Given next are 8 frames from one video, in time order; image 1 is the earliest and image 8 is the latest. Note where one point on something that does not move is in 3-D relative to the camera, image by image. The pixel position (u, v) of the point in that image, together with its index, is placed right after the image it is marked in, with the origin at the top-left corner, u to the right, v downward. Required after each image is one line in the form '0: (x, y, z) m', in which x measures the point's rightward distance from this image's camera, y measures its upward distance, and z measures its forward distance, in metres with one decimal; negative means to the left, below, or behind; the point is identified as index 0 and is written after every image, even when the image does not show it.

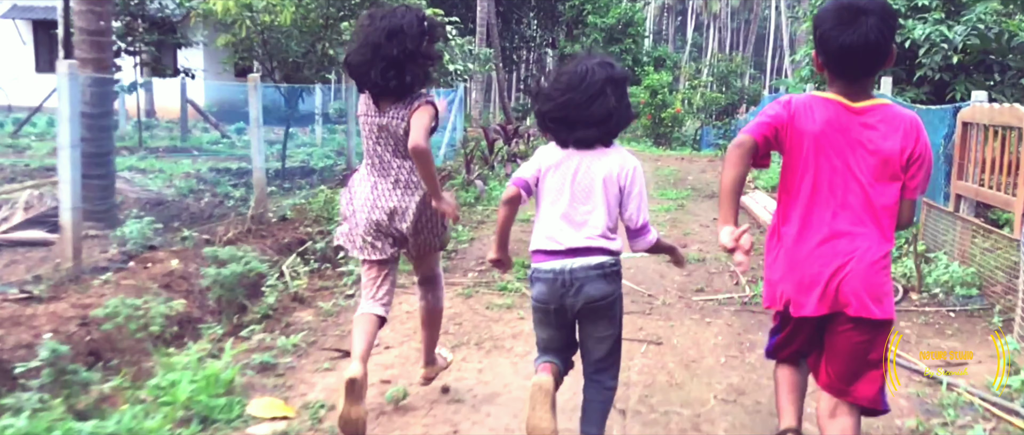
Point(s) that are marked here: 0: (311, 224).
0: (-1.8, -0.1, +8.2) m
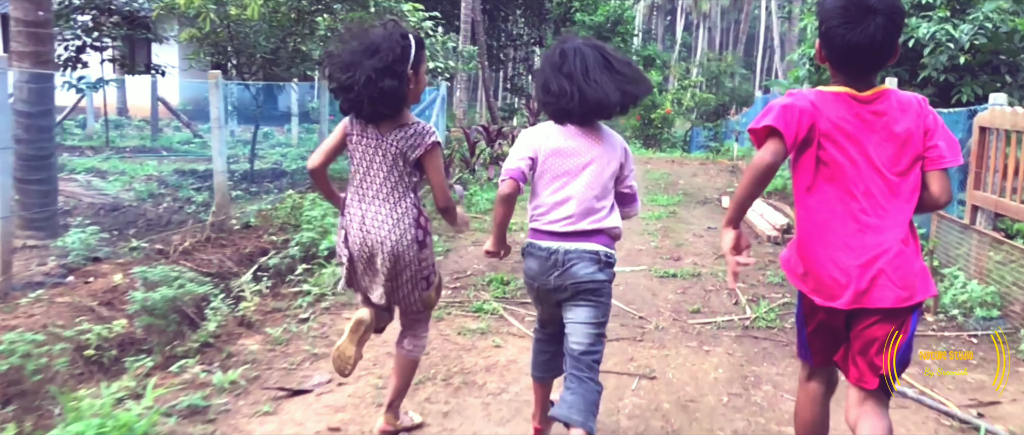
0: (-2.0, -0.1, +7.6) m
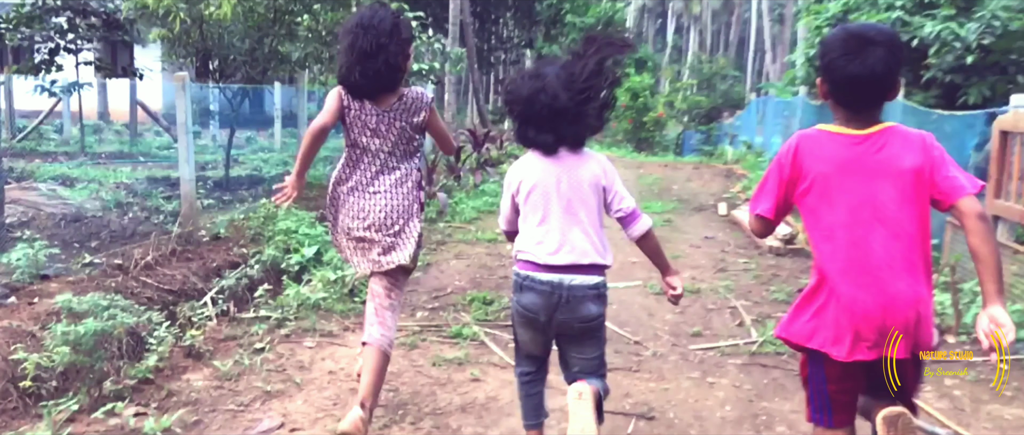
0: (-2.1, -0.2, +7.2) m
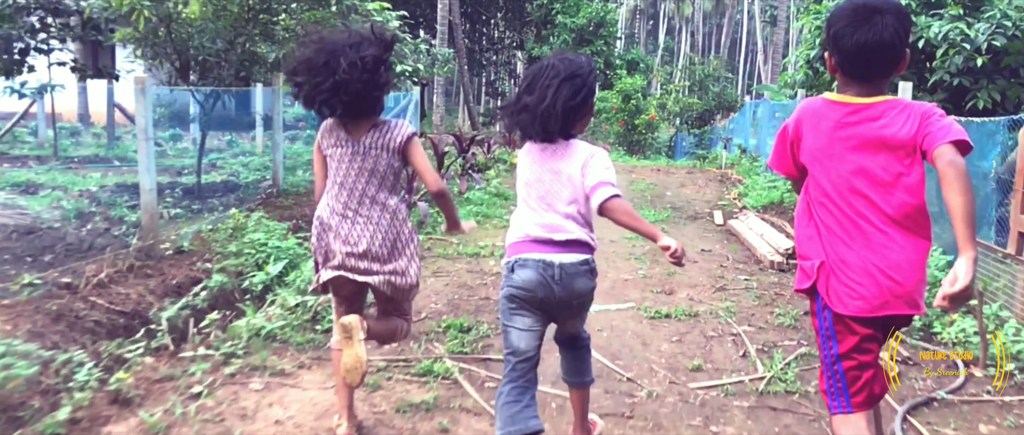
0: (-2.2, -0.3, +6.7) m
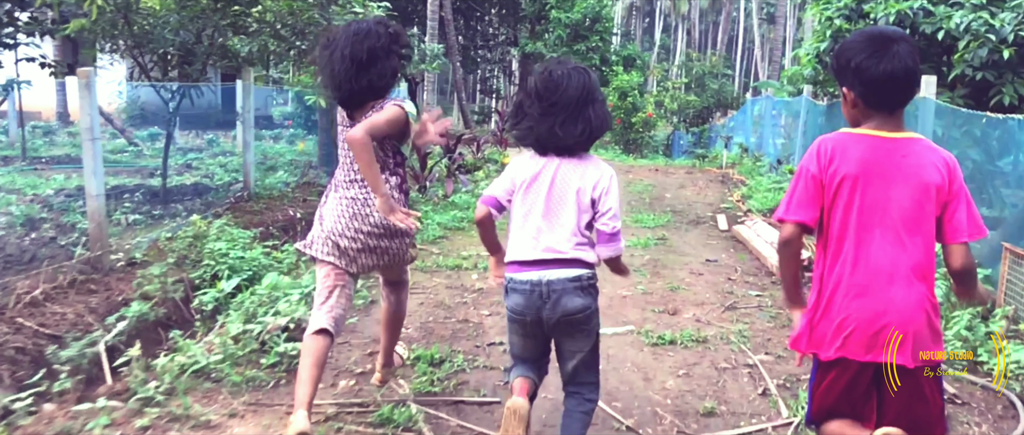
0: (-2.3, -0.4, +6.1) m
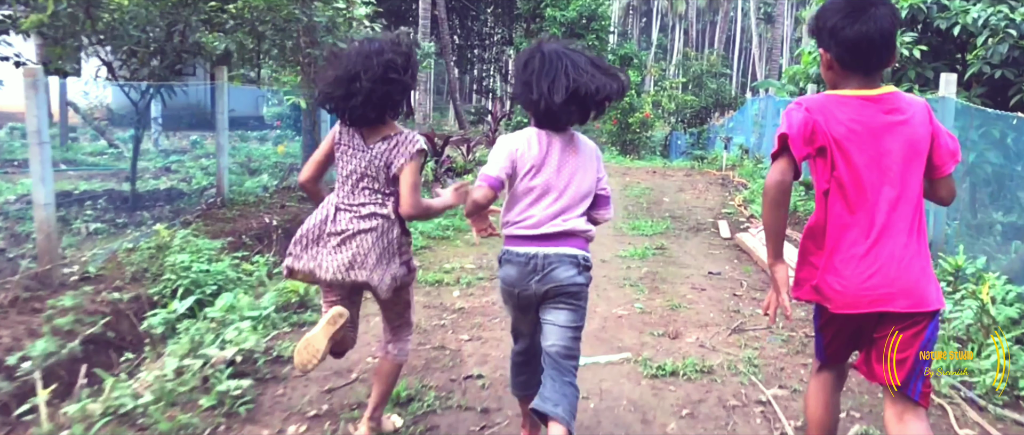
0: (-2.4, -0.4, +5.6) m
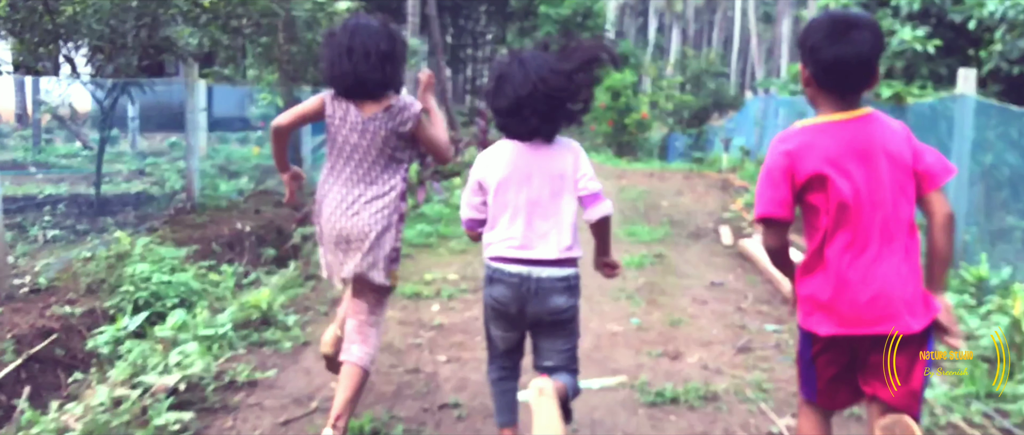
0: (-2.5, -0.5, +5.2) m
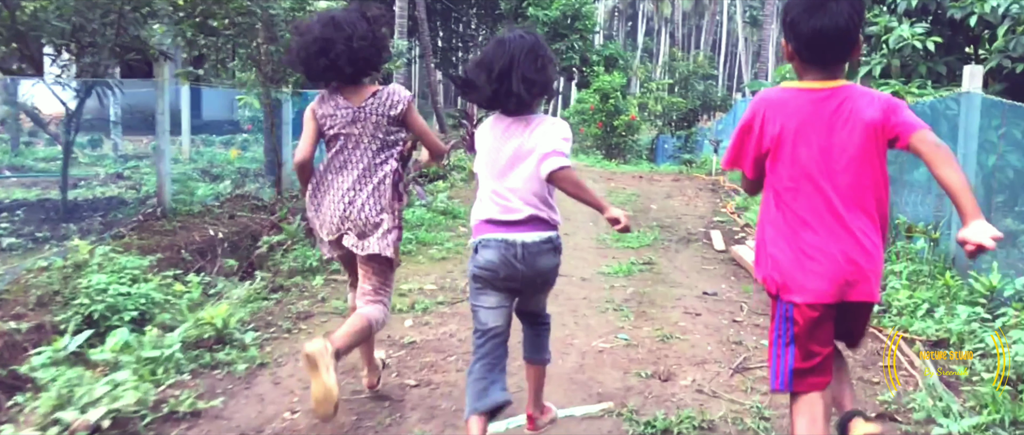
0: (-2.6, -0.5, +4.8) m
